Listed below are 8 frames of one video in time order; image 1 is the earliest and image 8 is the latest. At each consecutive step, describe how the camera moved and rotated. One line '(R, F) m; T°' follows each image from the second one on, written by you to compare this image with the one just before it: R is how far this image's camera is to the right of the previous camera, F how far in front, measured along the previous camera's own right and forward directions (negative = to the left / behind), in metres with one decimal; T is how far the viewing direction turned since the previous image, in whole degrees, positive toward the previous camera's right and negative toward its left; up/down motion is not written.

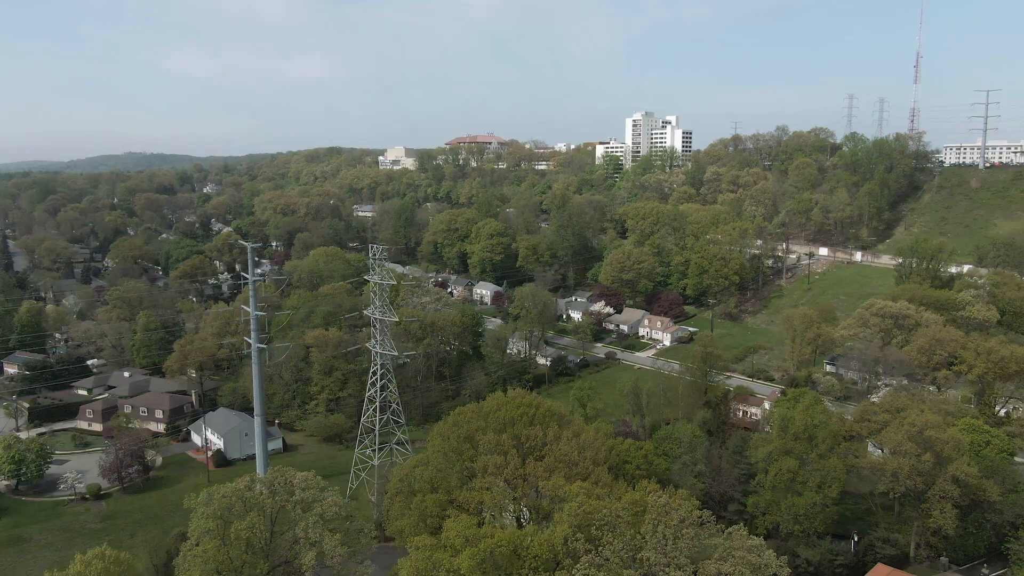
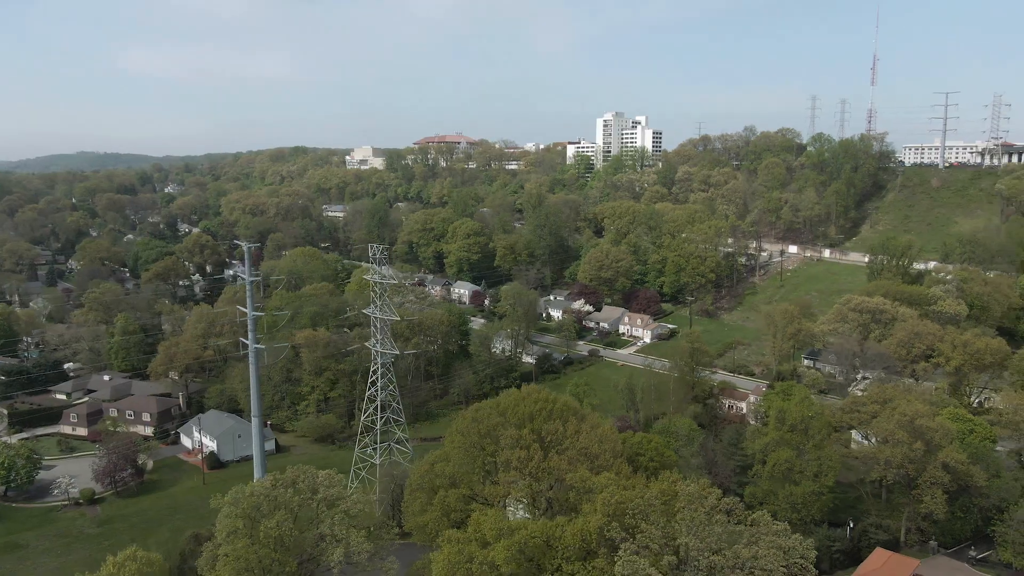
(-1.3, -0.3) m; +3°
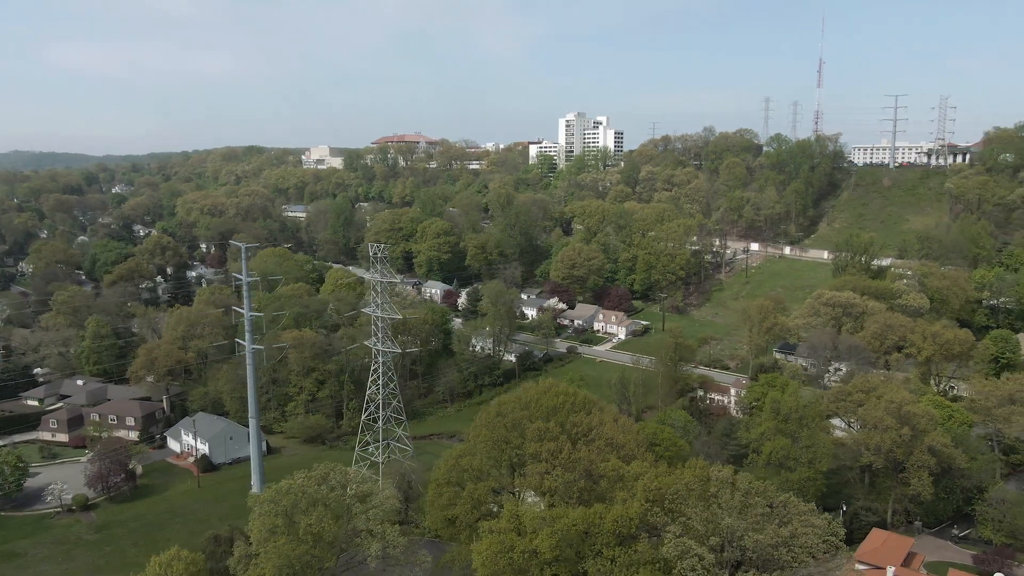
(-1.7, -0.4) m; +4°
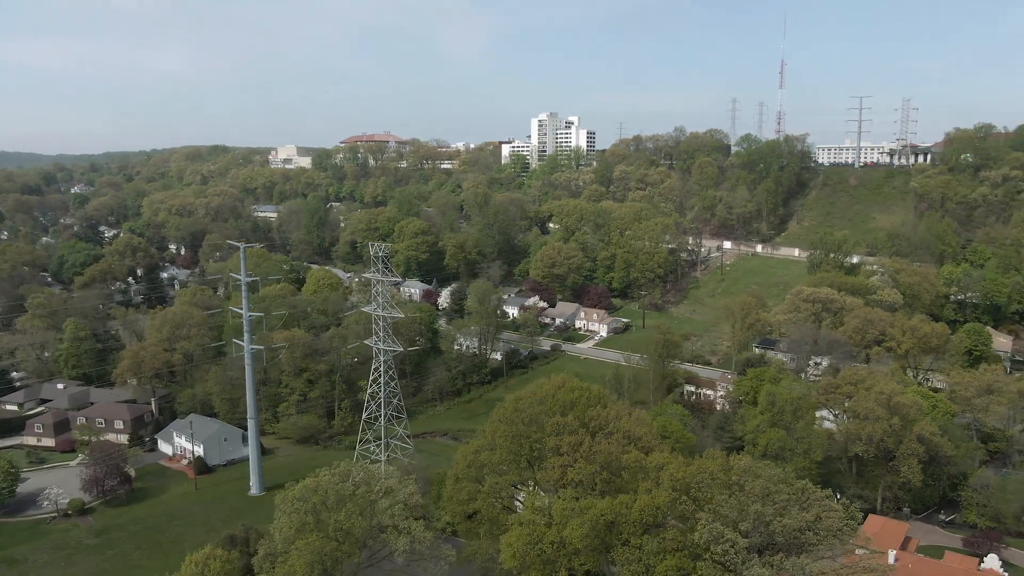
(-1.3, -0.3) m; +3°
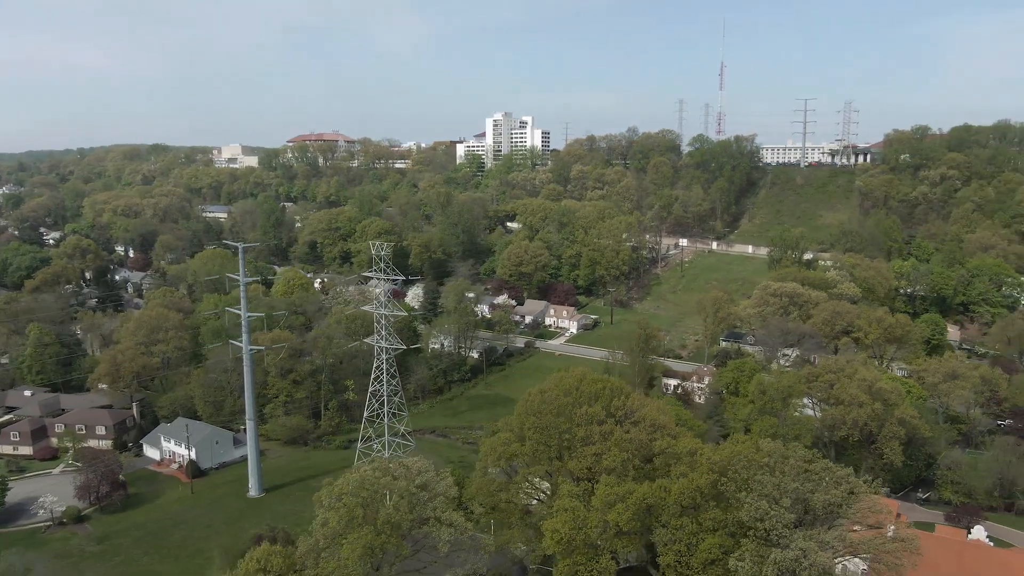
(-2.1, -0.5) m; +5°
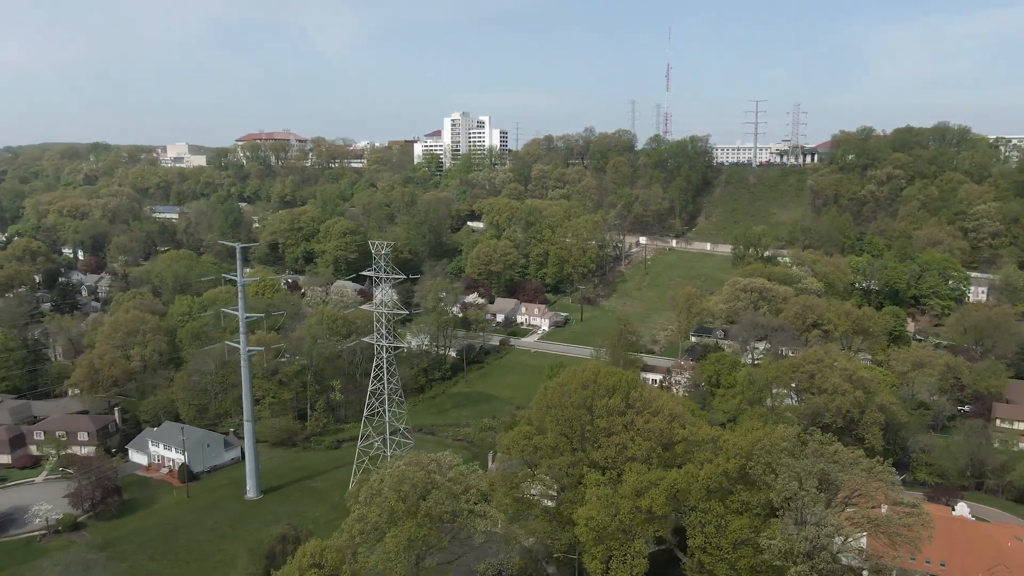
(-1.9, -0.4) m; +4°
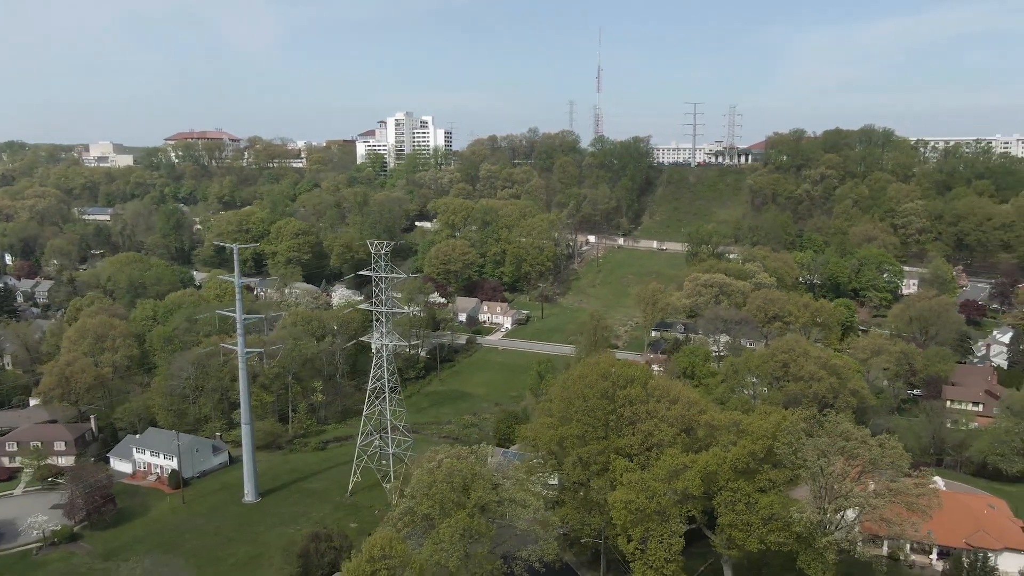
(-2.6, -0.6) m; +6°
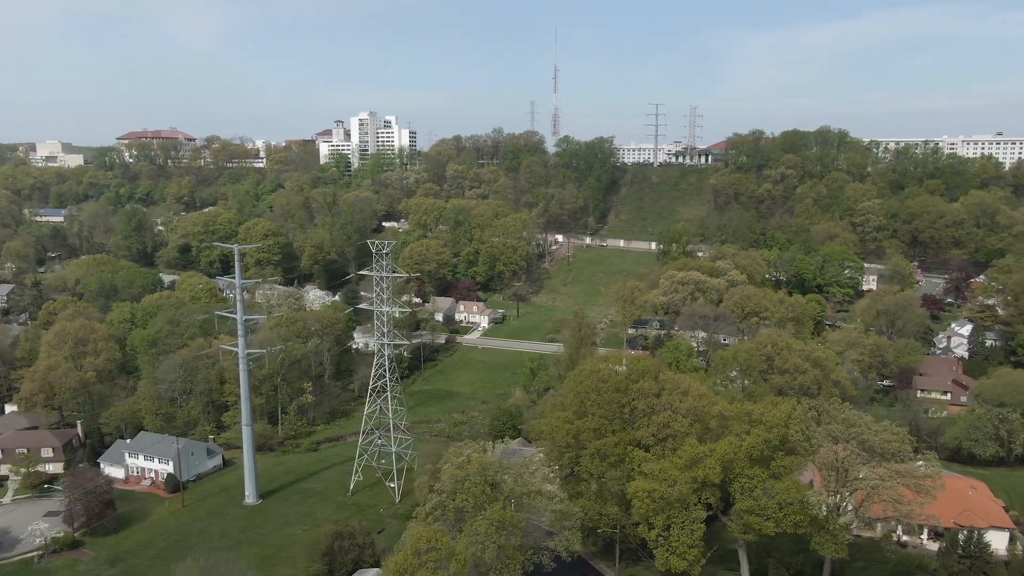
(-1.7, -0.4) m; +4°
